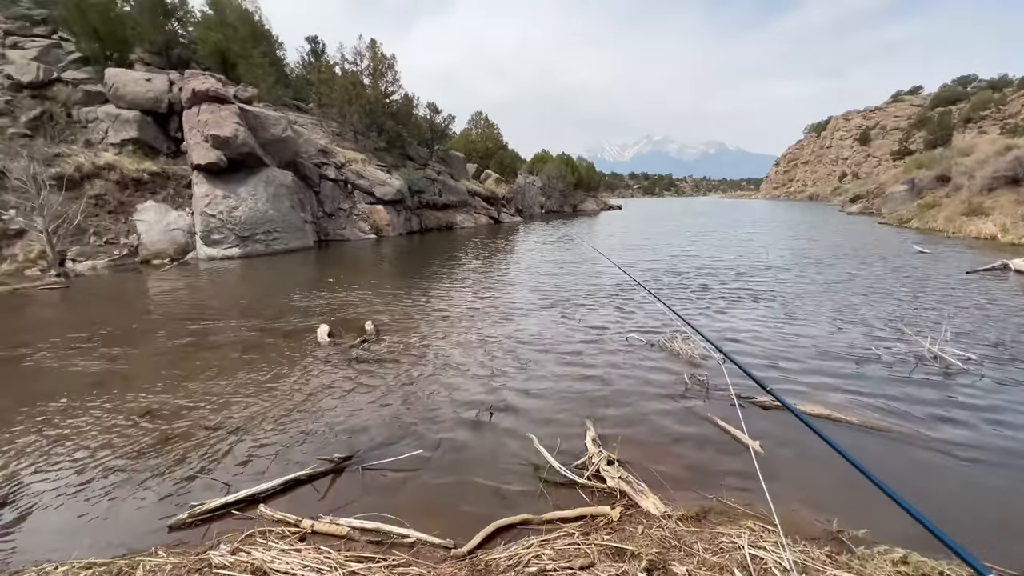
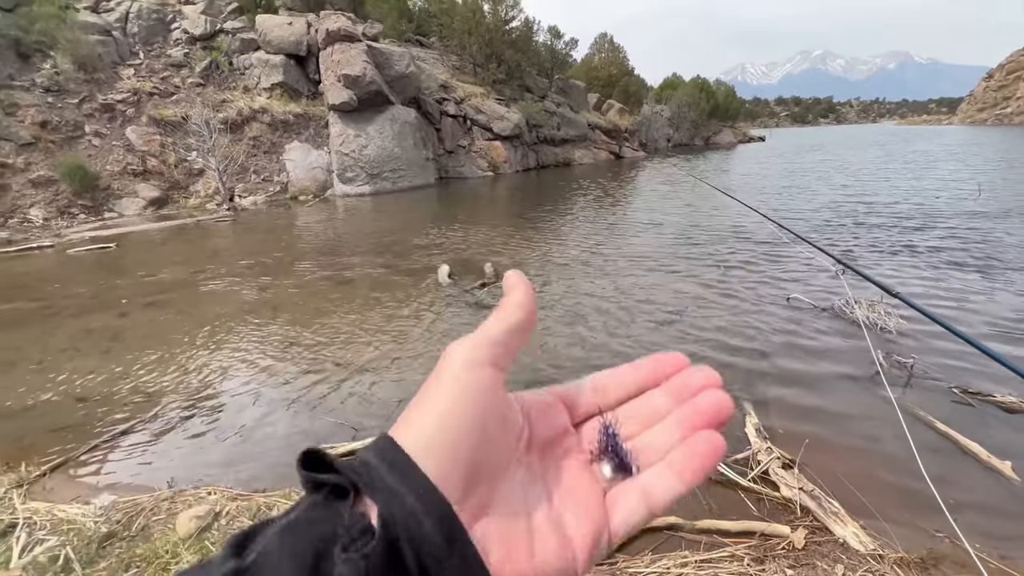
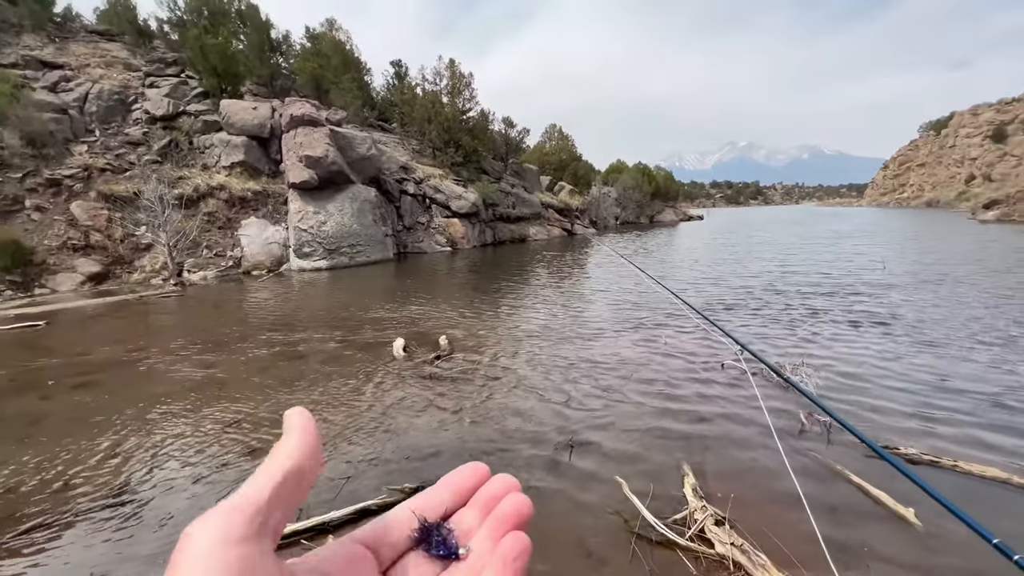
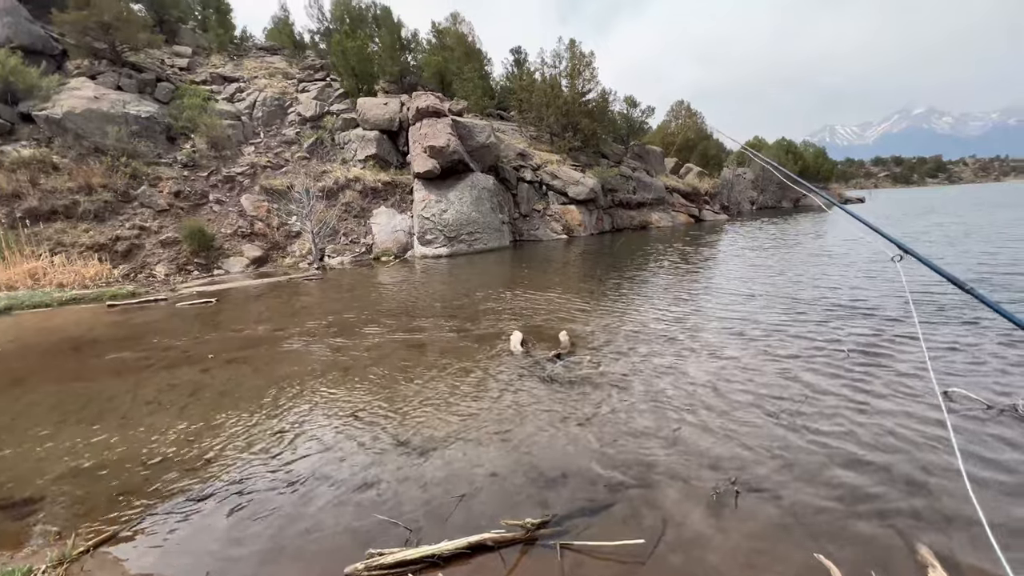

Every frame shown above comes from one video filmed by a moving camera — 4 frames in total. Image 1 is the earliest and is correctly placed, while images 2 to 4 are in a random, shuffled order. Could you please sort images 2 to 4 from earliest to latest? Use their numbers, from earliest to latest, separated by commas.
3, 2, 4
